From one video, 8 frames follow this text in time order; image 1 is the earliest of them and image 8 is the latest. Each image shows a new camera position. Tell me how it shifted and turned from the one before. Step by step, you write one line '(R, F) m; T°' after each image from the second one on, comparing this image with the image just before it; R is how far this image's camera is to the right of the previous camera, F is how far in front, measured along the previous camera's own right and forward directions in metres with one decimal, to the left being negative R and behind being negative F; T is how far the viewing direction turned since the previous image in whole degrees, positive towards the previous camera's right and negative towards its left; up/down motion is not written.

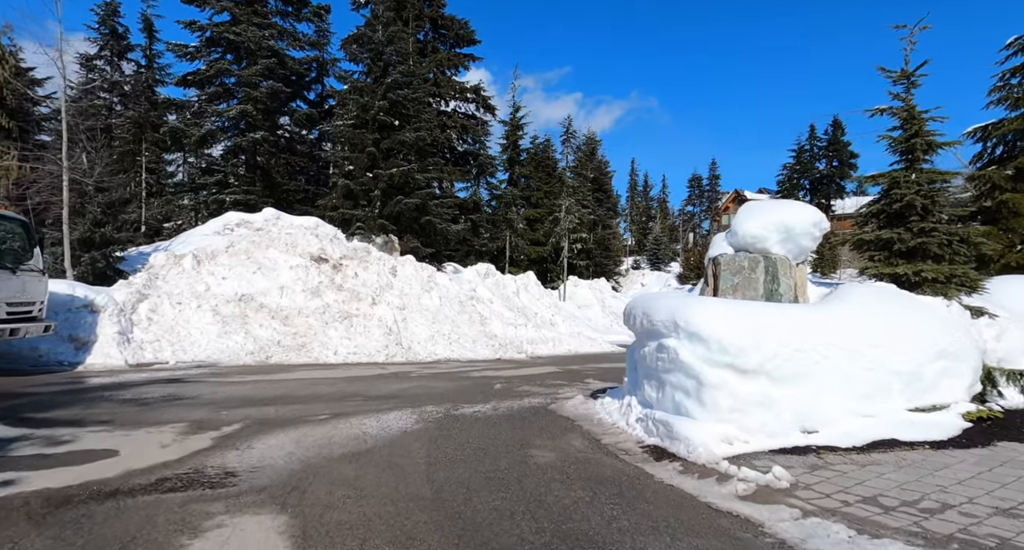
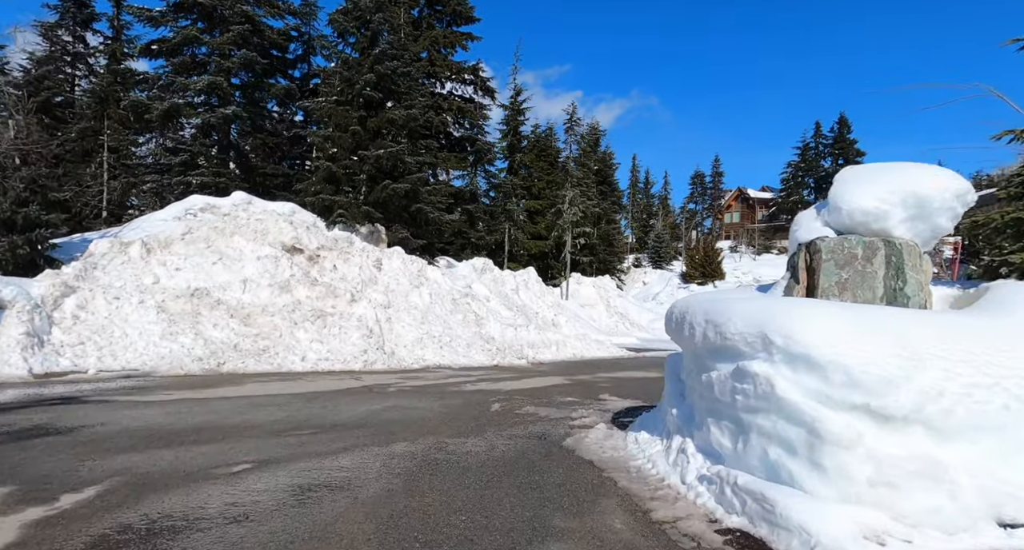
(-0.1, +2.0) m; 0°
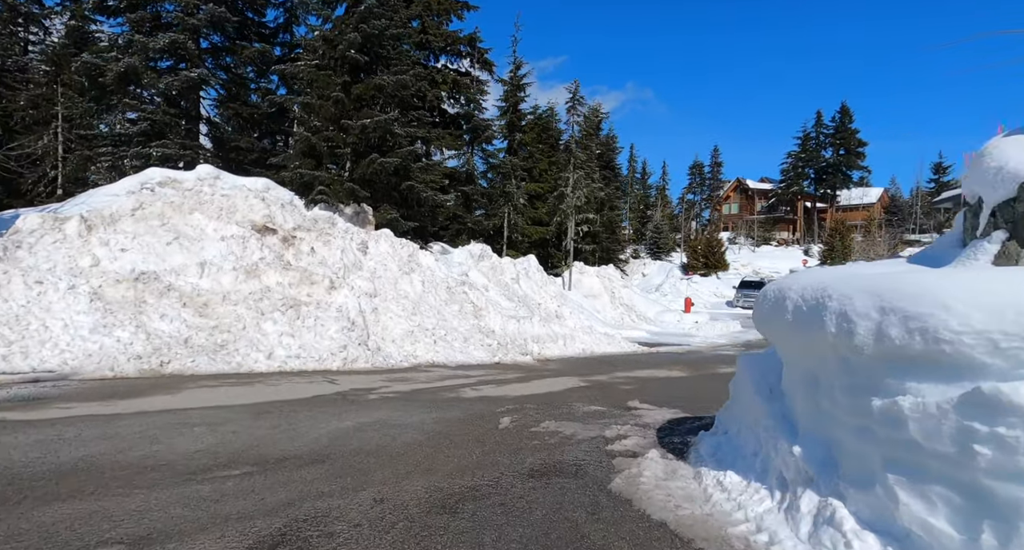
(-0.2, +1.9) m; +1°
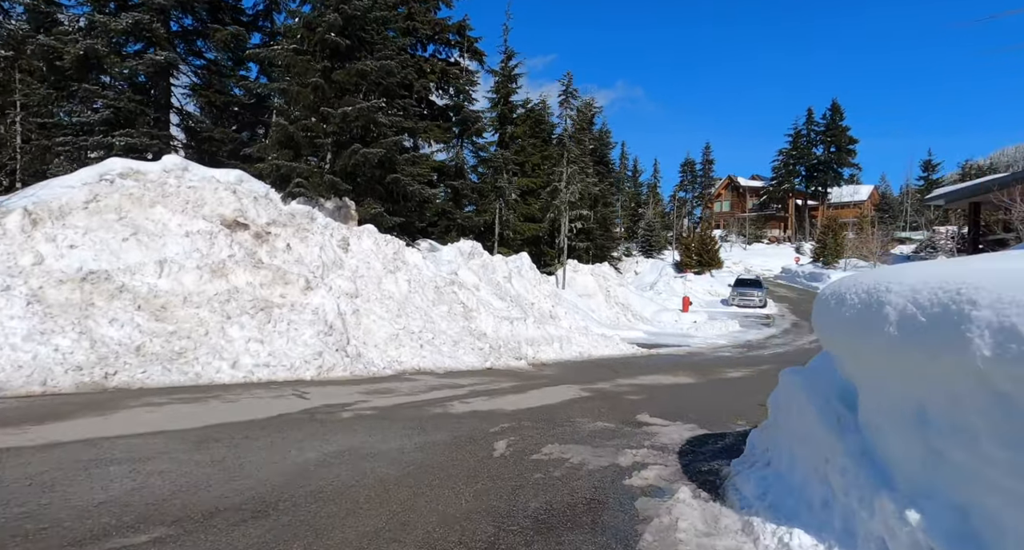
(-0.1, +1.0) m; +1°
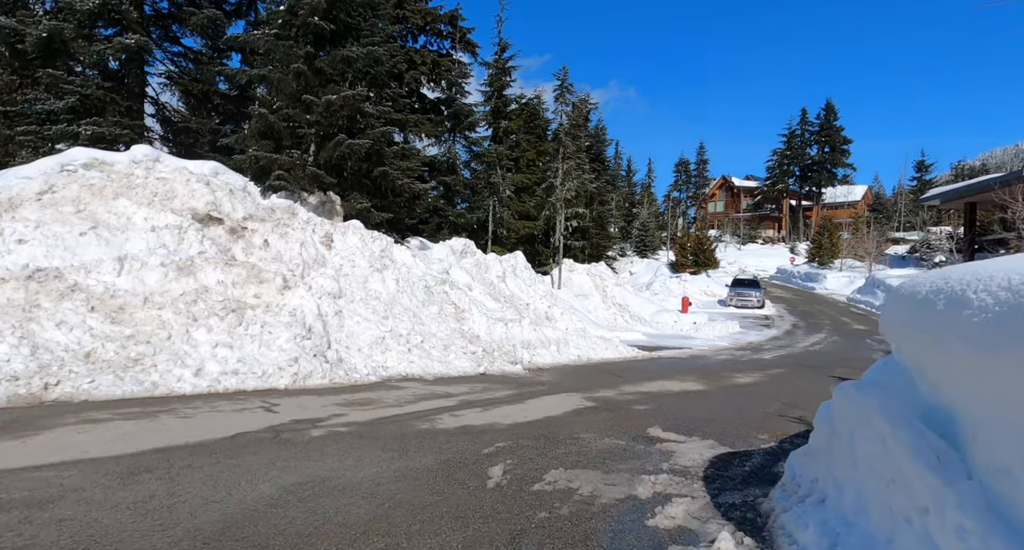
(0.0, +0.8) m; +1°
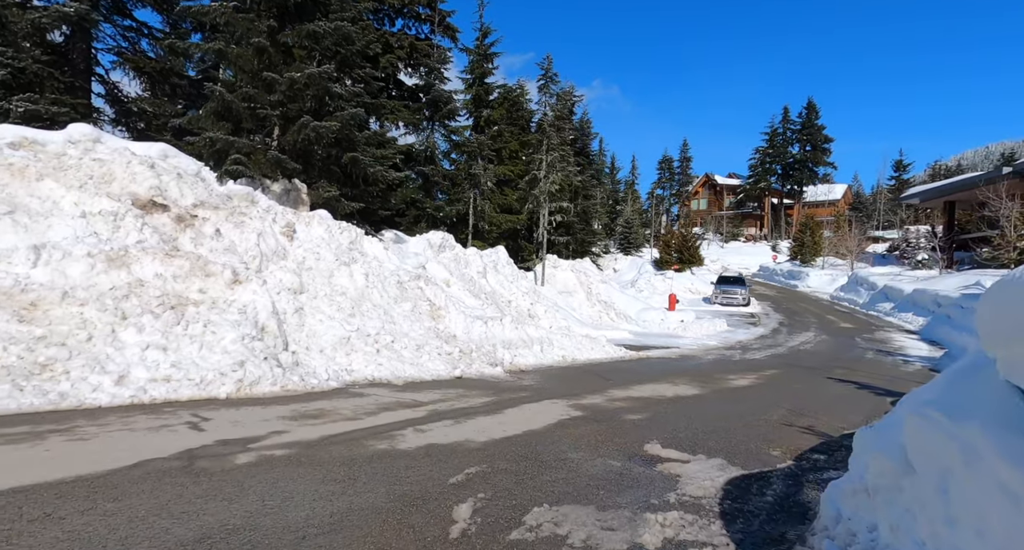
(+0.1, +1.0) m; +2°
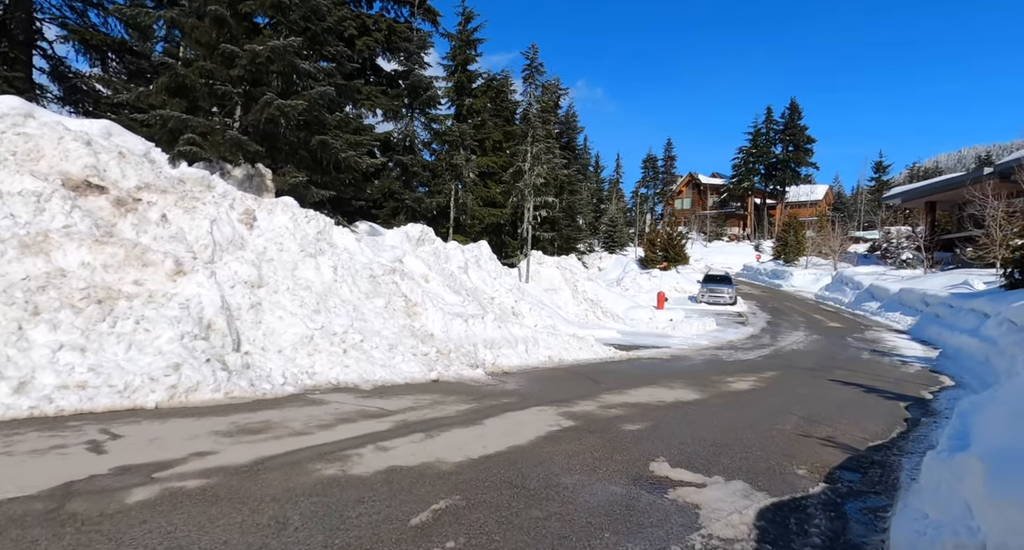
(0.0, +1.0) m; +2°
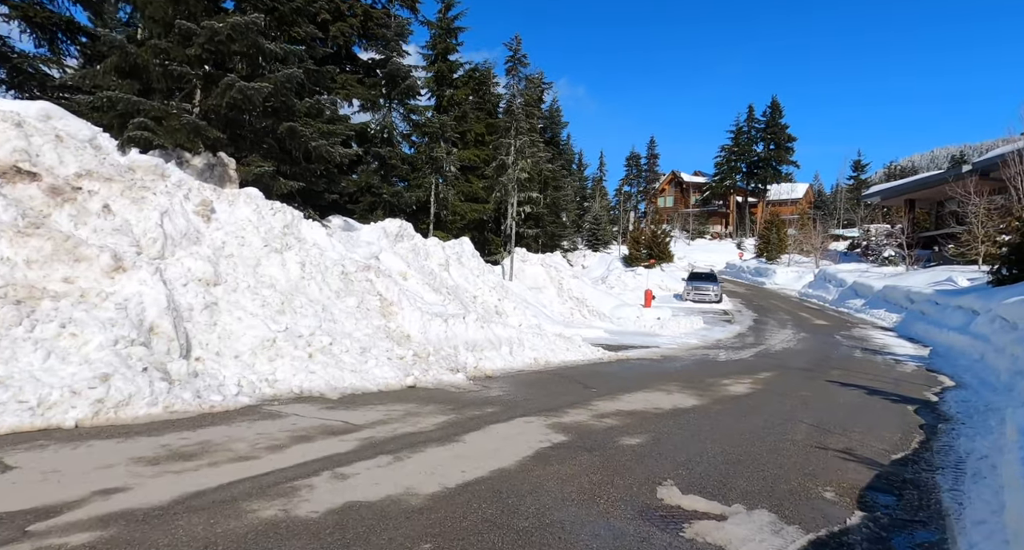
(0.0, +0.8) m; +2°
